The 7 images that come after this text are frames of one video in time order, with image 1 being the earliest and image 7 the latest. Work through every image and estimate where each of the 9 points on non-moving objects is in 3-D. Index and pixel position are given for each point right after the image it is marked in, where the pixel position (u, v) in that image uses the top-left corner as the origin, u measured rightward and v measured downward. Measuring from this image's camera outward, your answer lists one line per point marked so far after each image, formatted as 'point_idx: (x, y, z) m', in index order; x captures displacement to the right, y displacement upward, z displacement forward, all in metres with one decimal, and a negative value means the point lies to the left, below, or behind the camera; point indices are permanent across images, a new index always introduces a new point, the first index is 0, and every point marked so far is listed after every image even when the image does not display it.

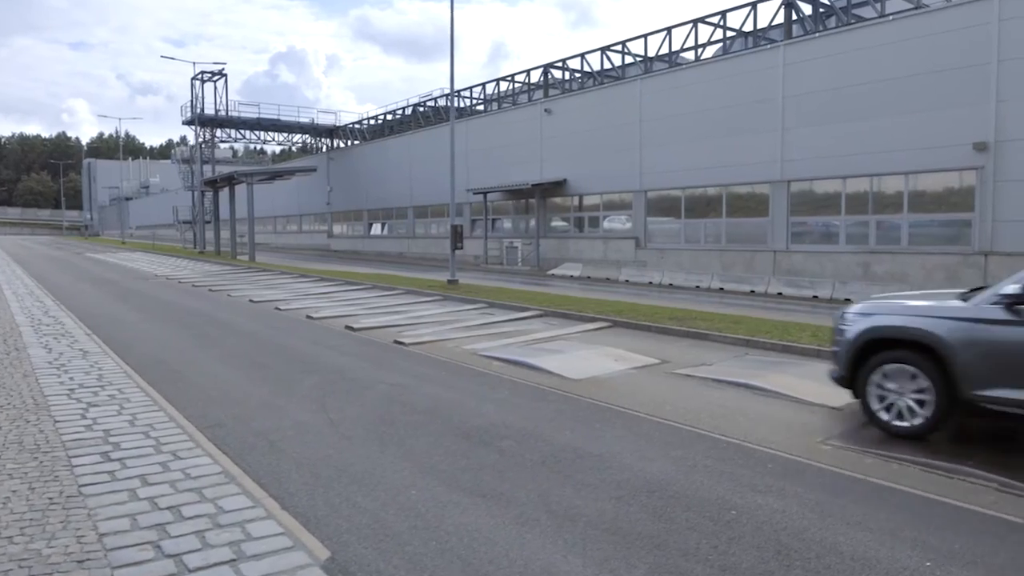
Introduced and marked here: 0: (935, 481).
0: (+3.6, -1.6, +8.4) m
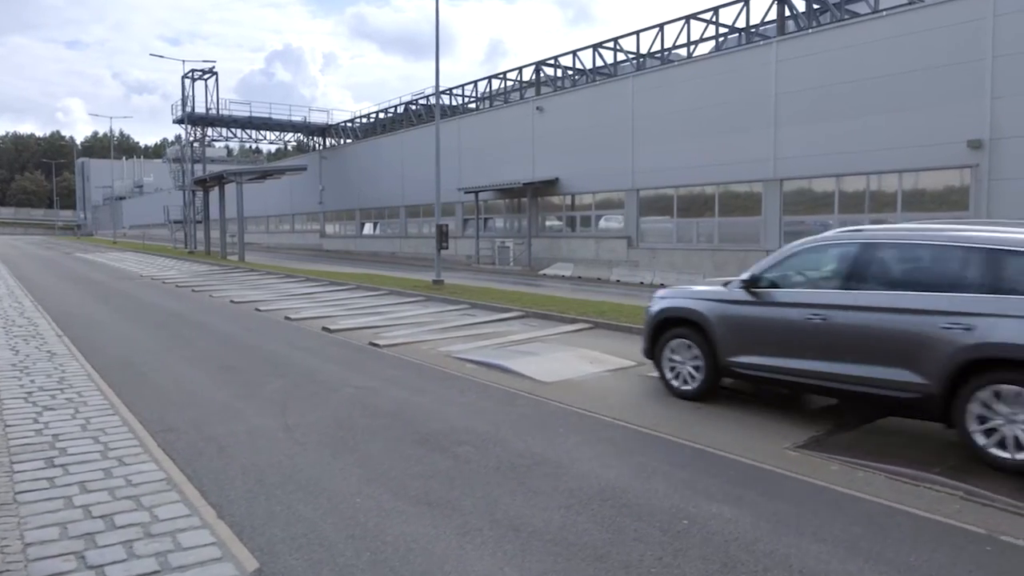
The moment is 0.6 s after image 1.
0: (+3.2, -1.7, +8.1) m
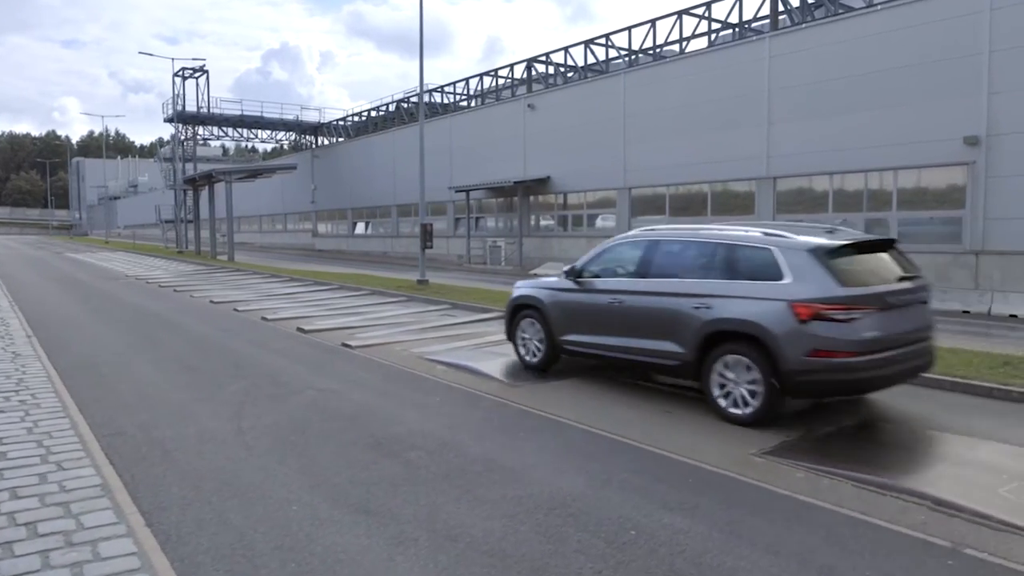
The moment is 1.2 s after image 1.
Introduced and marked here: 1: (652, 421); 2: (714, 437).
0: (+2.8, -1.7, +7.8) m
1: (+1.4, -1.3, +9.9) m
2: (+1.9, -1.4, +9.4) m
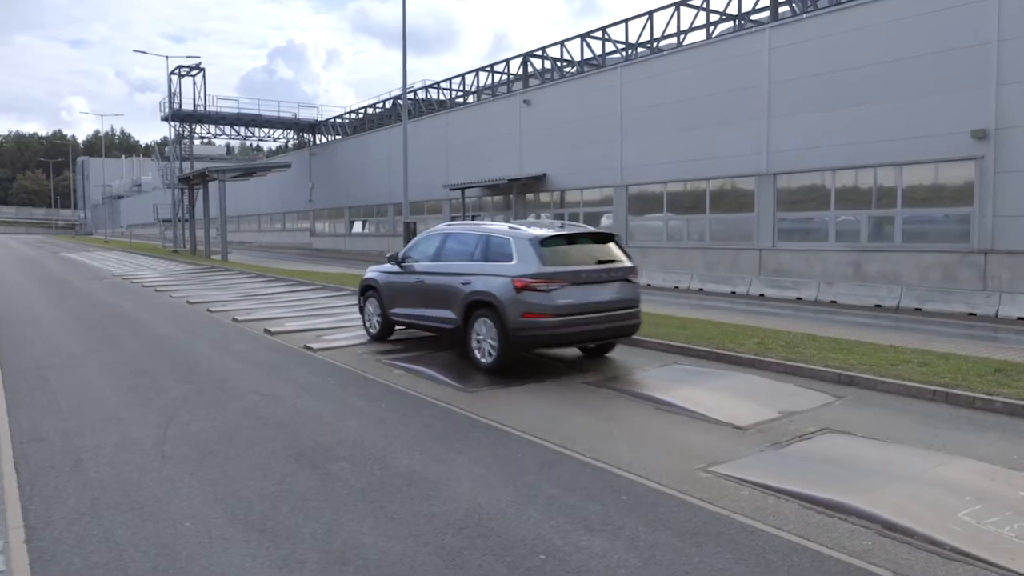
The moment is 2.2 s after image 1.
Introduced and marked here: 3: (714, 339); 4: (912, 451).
0: (+2.2, -1.7, +7.1) m
1: (+0.8, -1.3, +9.4) m
2: (+1.3, -1.4, +8.8) m
3: (+2.6, -0.7, +12.9) m
4: (+3.4, -1.4, +8.5) m
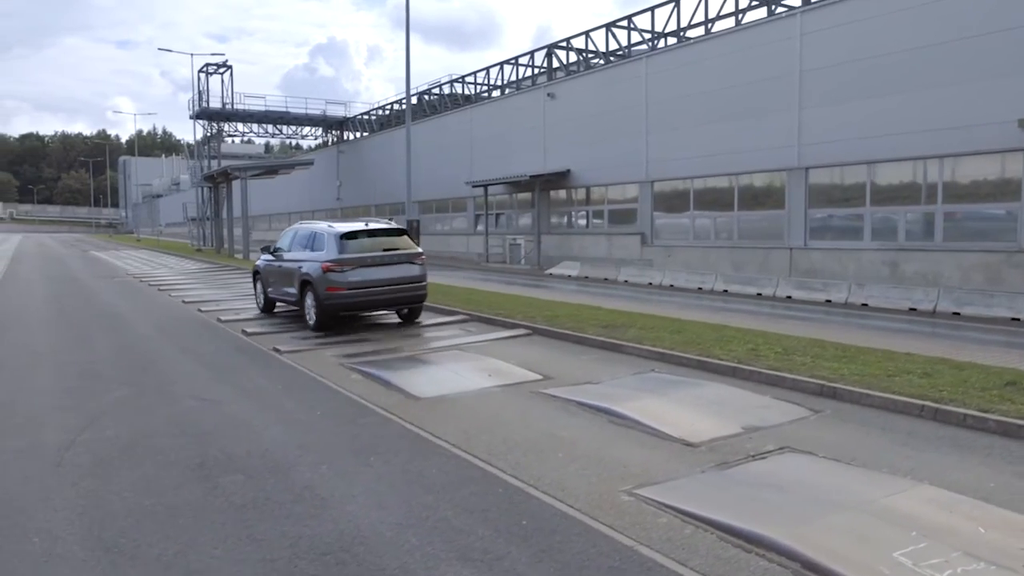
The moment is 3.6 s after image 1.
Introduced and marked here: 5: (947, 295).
0: (+1.3, -1.7, +6.2) m
1: (+0.2, -1.3, +8.6) m
2: (+0.6, -1.4, +7.9) m
3: (+2.2, -0.7, +11.9) m
4: (+2.7, -1.4, +7.4) m
5: (+7.3, -0.1, +16.4) m
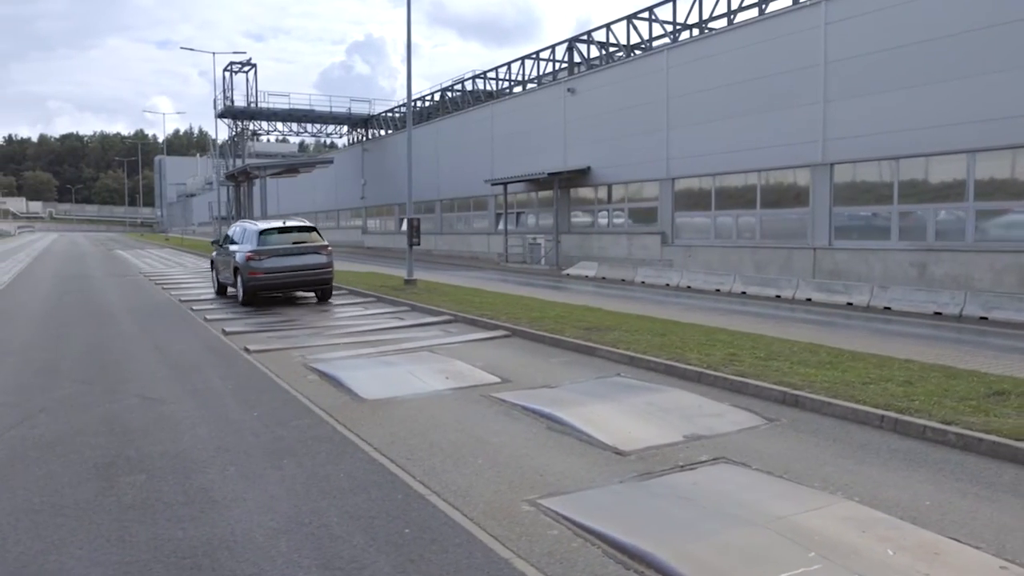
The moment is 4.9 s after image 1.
0: (+0.5, -1.7, +5.7) m
1: (-0.4, -1.3, +8.1) m
2: (0.0, -1.4, +7.5) m
3: (+1.9, -0.7, +11.3) m
4: (+2.0, -1.4, +6.8) m
5: (+7.2, -0.2, +15.4) m
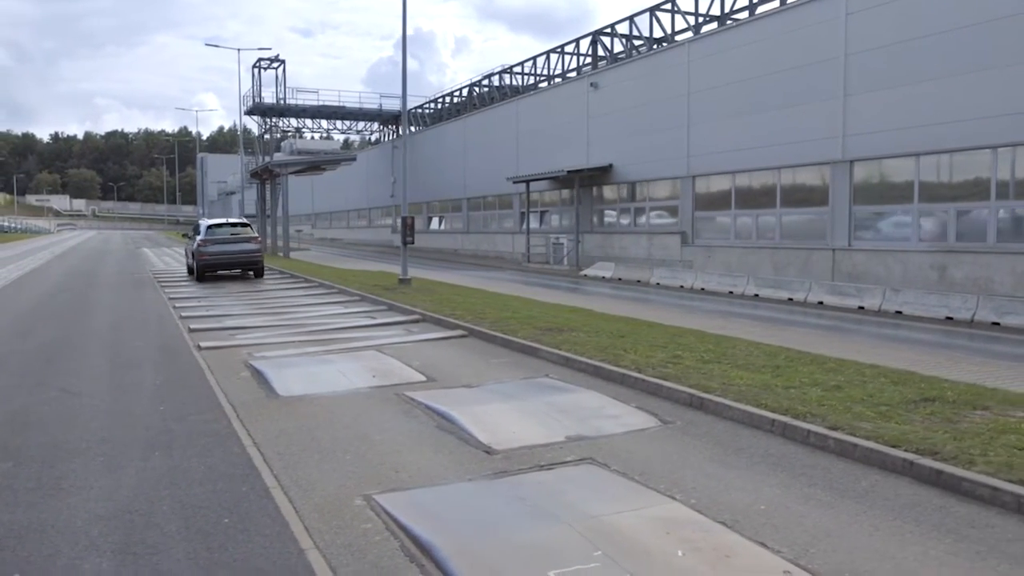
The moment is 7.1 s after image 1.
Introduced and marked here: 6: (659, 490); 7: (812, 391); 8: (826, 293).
0: (-0.7, -1.6, +5.4) m
1: (-1.4, -1.3, +7.9) m
2: (-1.1, -1.4, +7.3) m
3: (+1.2, -0.7, +10.9) m
4: (+0.9, -1.3, +6.4) m
5: (+7.0, -0.2, +14.4) m
6: (+0.9, -1.3, +6.4) m
7: (+2.6, -0.9, +8.5) m
8: (+5.8, -0.1, +17.6) m
